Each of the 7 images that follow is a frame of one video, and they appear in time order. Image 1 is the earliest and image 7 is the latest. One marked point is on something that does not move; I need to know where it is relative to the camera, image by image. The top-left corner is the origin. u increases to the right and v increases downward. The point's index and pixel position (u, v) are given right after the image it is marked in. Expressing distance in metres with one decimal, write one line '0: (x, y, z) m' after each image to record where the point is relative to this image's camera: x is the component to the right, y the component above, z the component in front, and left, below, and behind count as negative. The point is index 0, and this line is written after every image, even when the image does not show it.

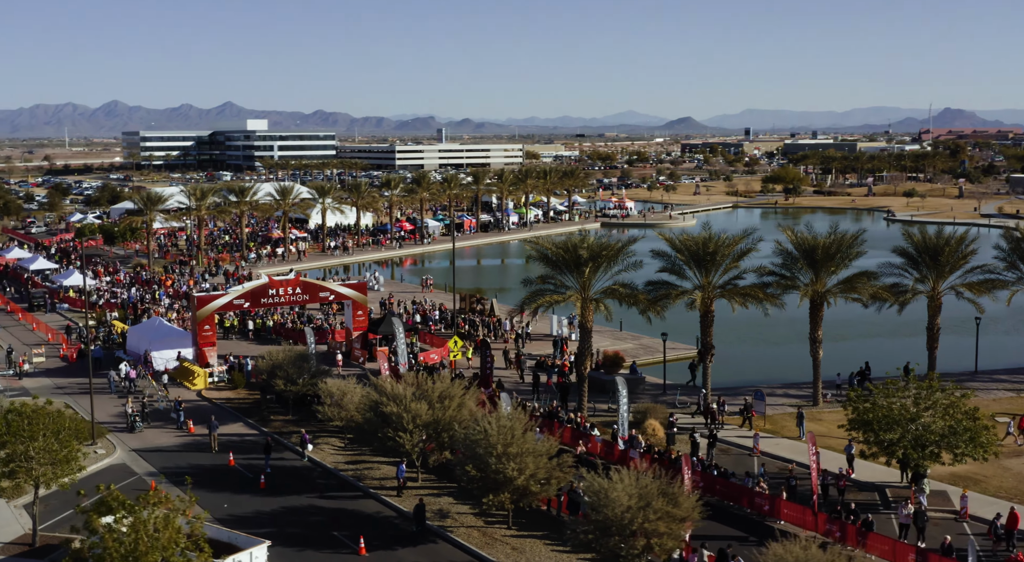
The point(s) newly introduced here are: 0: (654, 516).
0: (+2.7, -4.5, +19.5) m
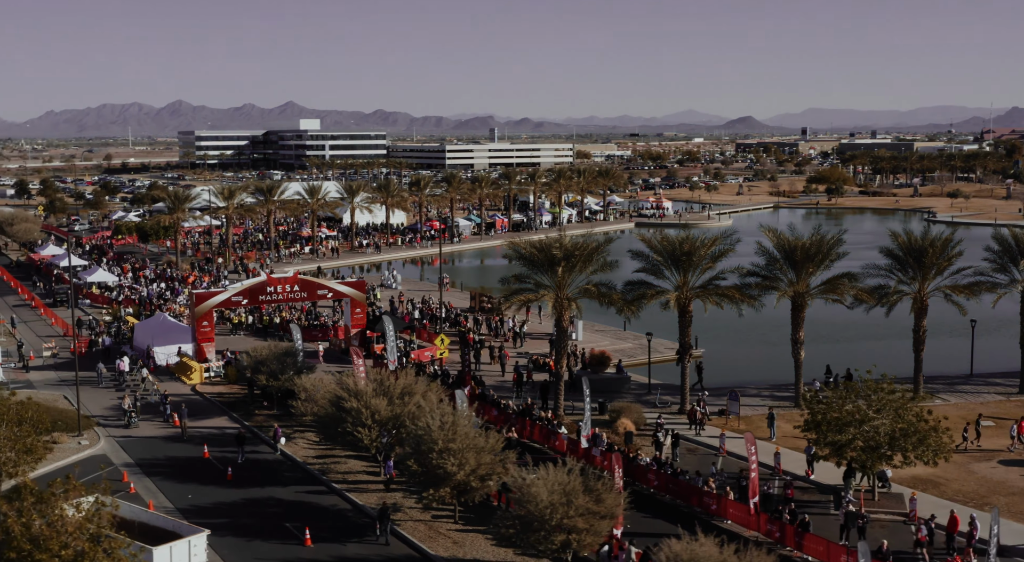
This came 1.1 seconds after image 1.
0: (+1.2, -4.5, +19.8) m
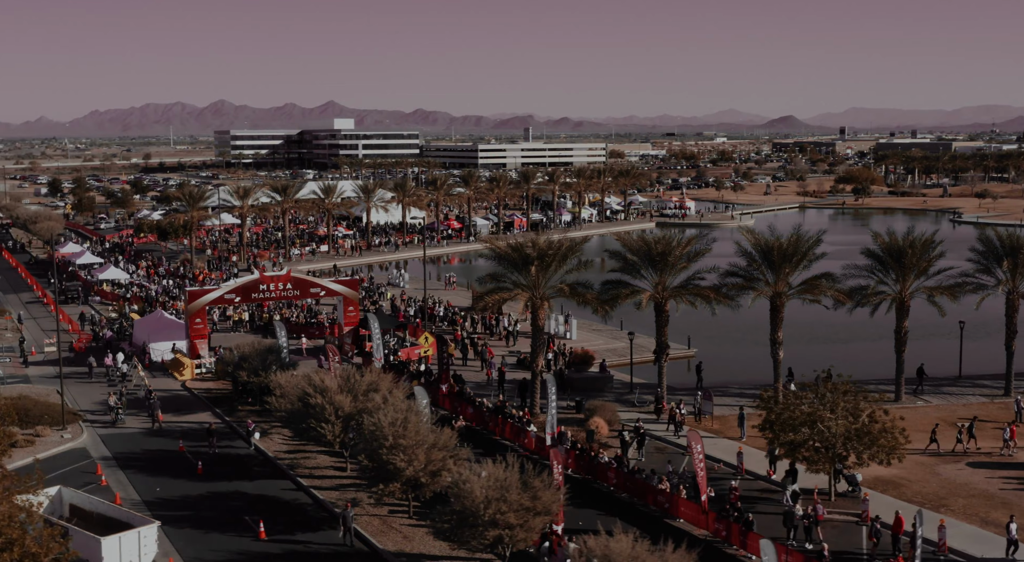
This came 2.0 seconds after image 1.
0: (-0.1, -4.4, +20.0) m
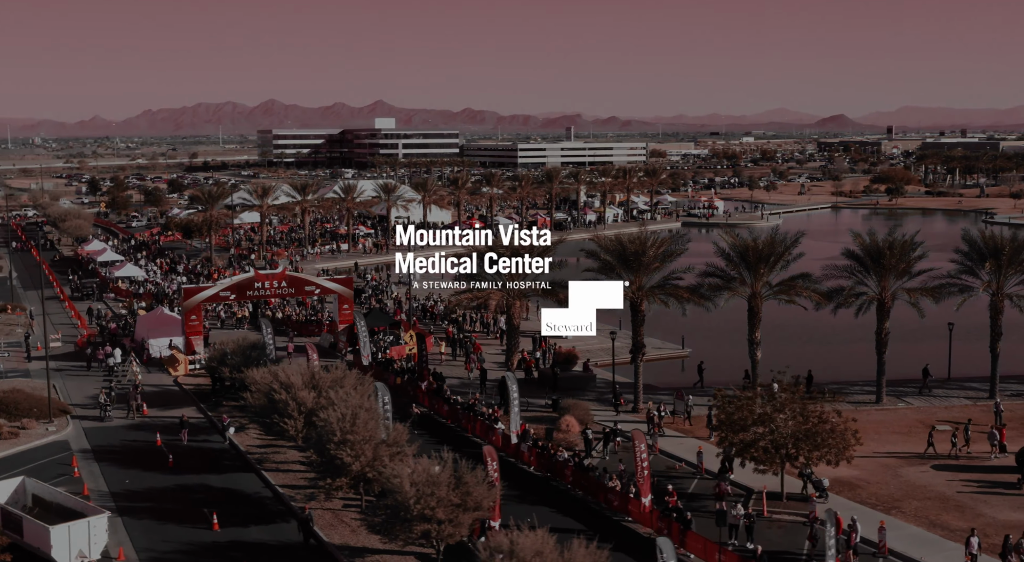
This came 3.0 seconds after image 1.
0: (-1.5, -4.4, +20.3) m
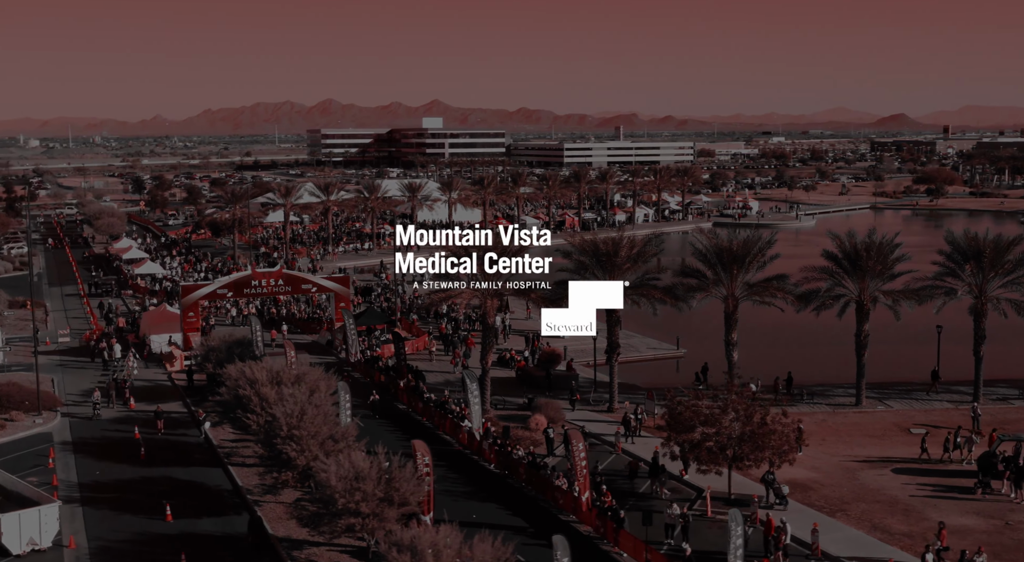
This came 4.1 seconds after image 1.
0: (-3.0, -4.4, +20.8) m
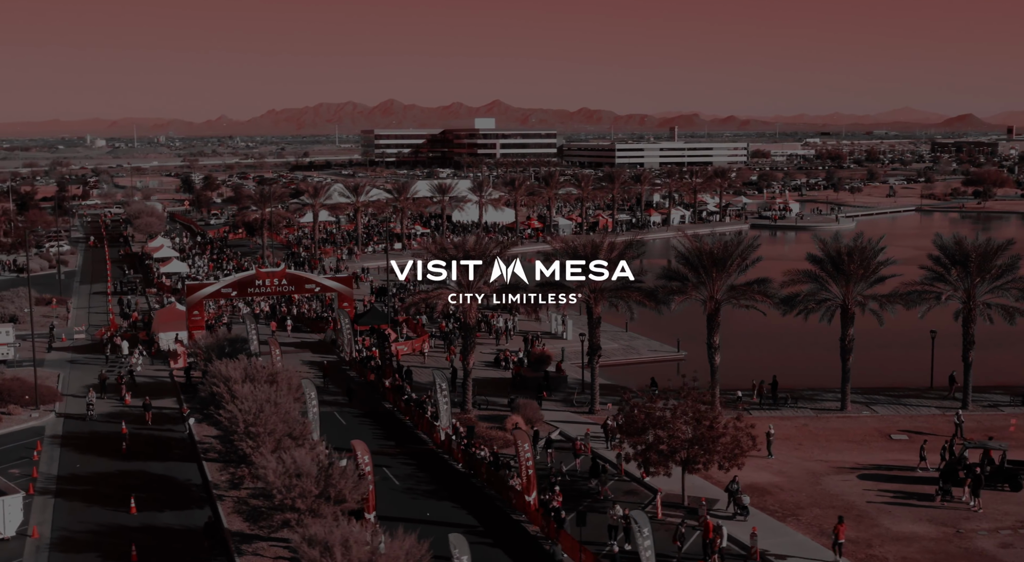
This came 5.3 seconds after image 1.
0: (-4.4, -4.4, +21.3) m
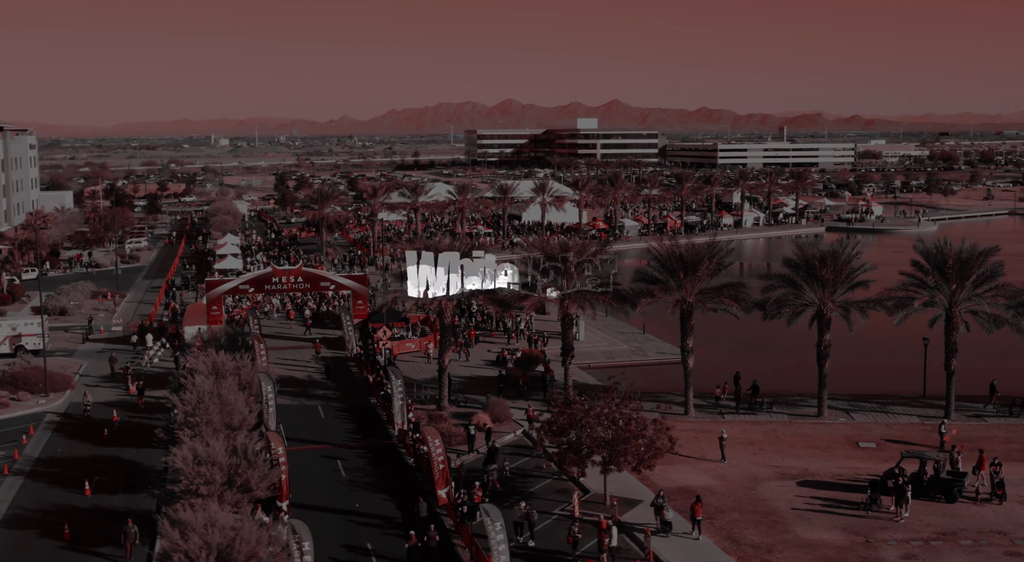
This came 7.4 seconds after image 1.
0: (-6.7, -4.4, +22.5) m
